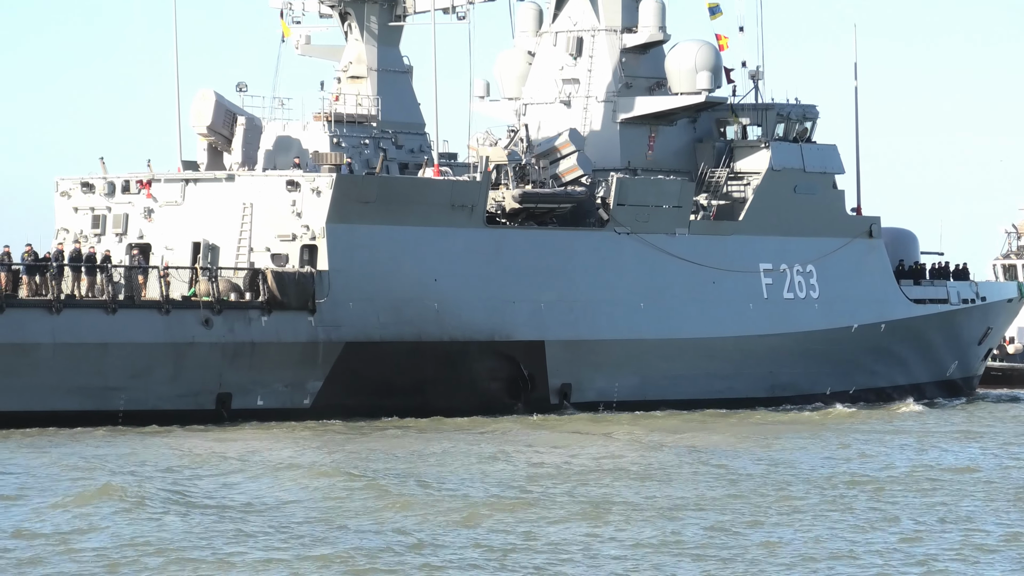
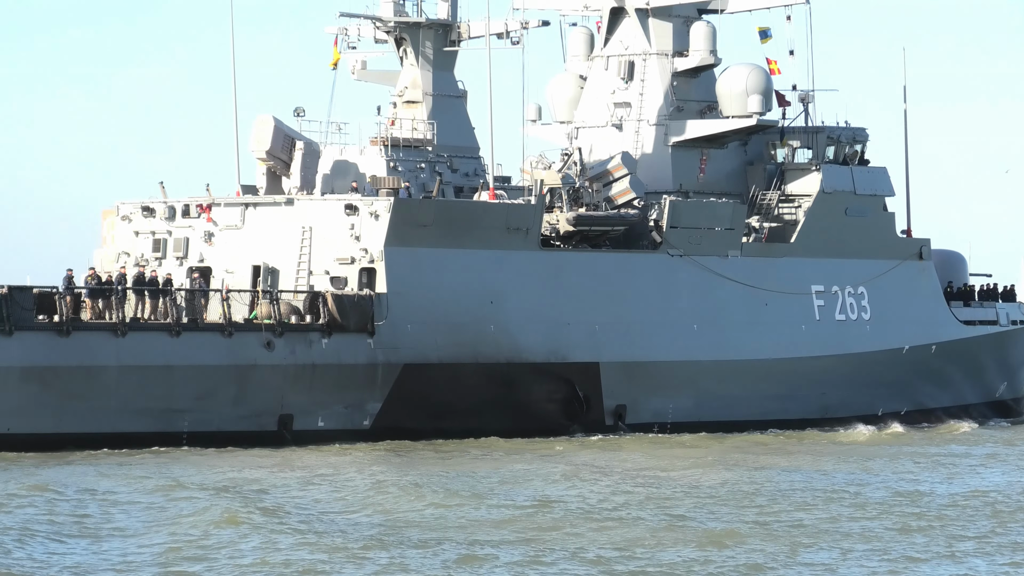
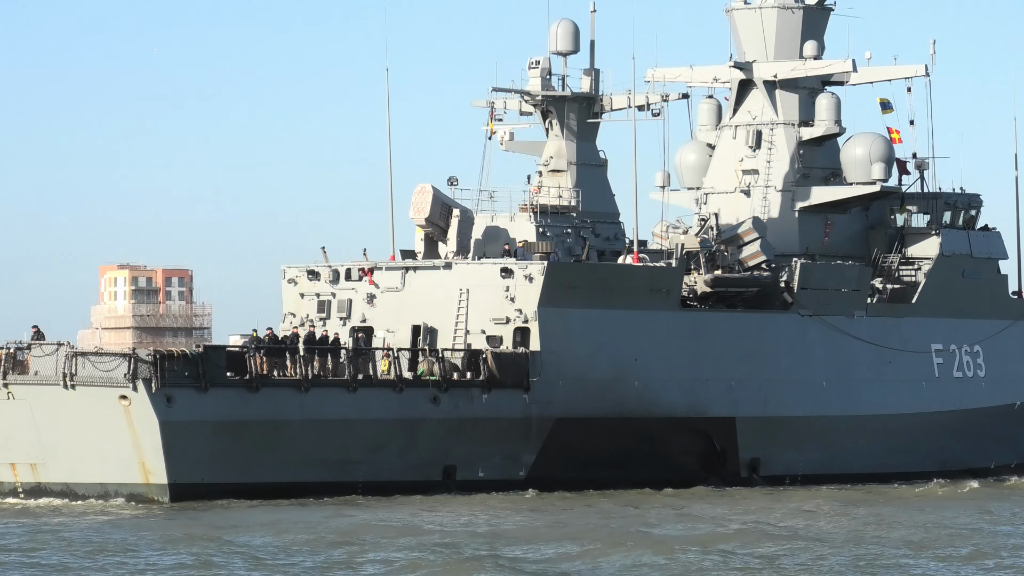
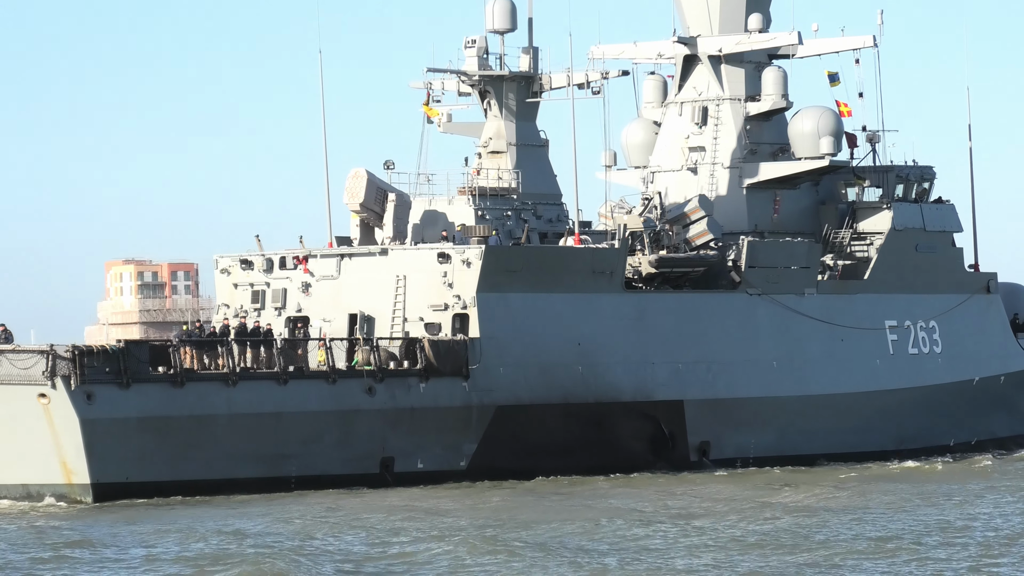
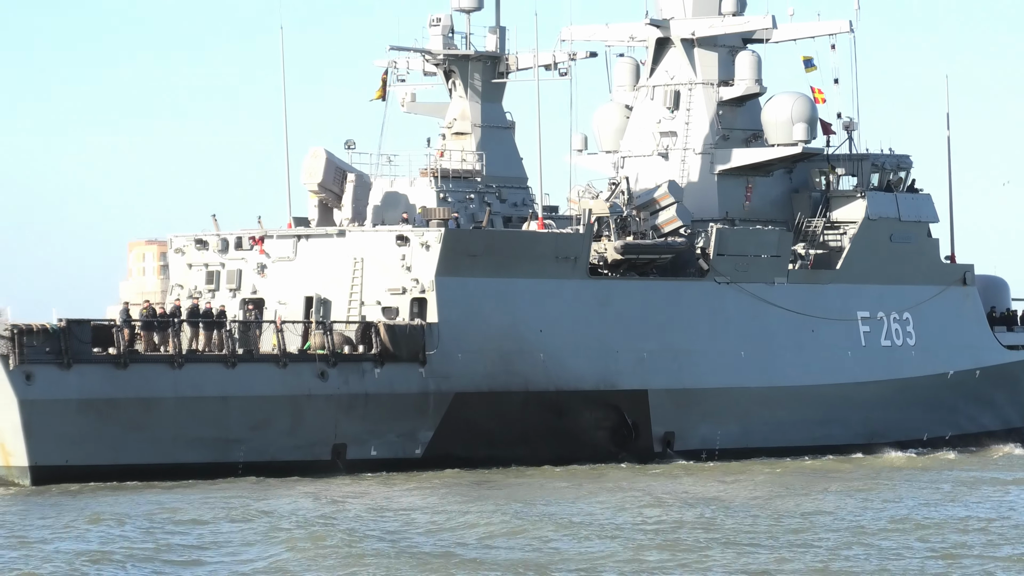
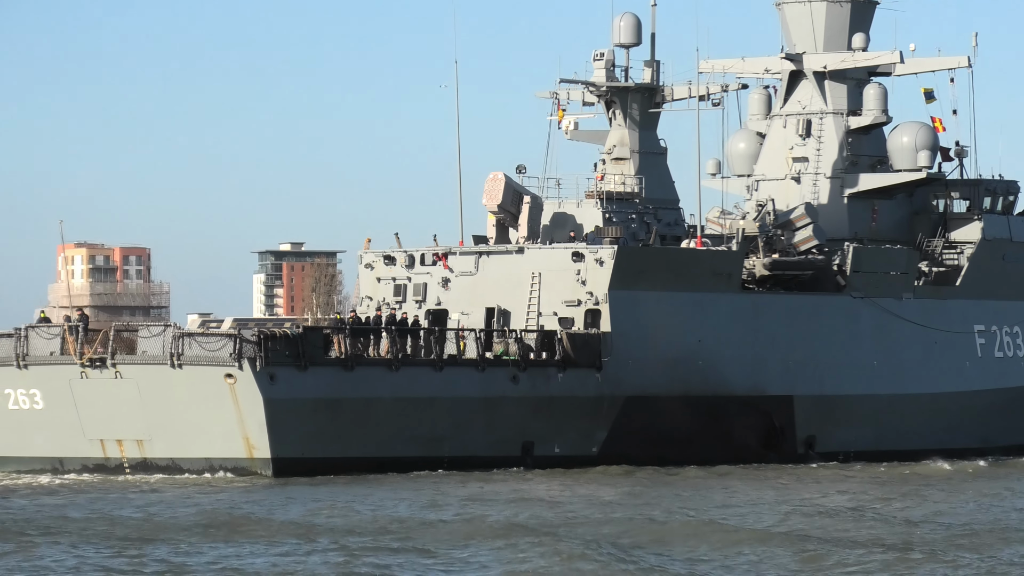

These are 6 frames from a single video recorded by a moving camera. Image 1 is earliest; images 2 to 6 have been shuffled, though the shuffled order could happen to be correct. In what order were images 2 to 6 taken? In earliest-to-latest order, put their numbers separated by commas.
2, 5, 4, 3, 6
